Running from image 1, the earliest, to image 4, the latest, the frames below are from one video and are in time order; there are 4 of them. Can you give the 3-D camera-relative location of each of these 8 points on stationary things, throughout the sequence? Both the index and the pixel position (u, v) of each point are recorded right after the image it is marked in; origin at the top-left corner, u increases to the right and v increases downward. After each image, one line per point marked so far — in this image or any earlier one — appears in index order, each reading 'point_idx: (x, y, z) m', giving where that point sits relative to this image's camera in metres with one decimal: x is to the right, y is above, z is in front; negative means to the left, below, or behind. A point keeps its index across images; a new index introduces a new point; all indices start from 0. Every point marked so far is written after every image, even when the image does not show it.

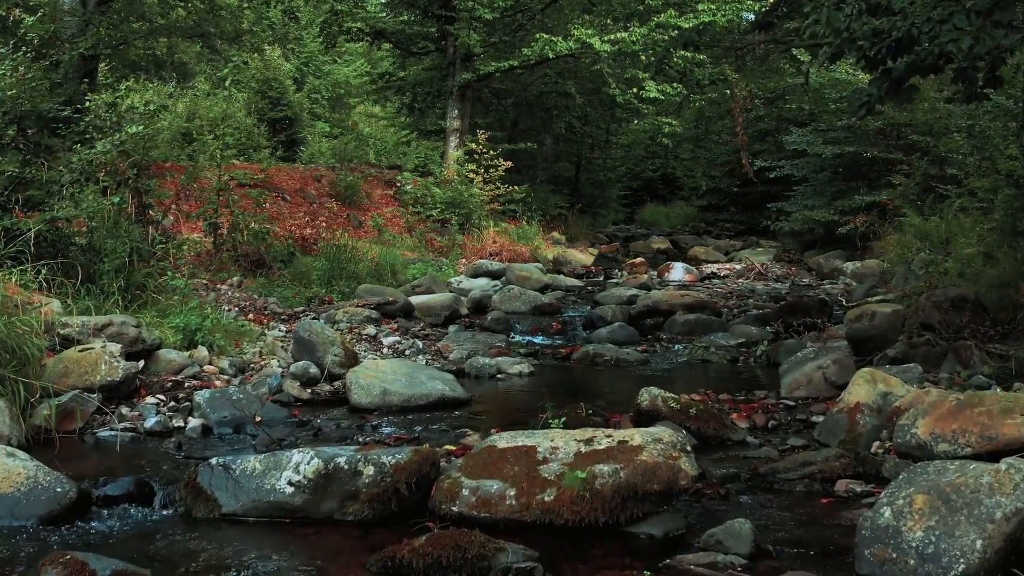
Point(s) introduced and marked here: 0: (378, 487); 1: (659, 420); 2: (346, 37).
0: (-0.7, -1.1, +4.0) m
1: (+1.1, -1.0, +5.4) m
2: (-4.4, +6.7, +19.6) m
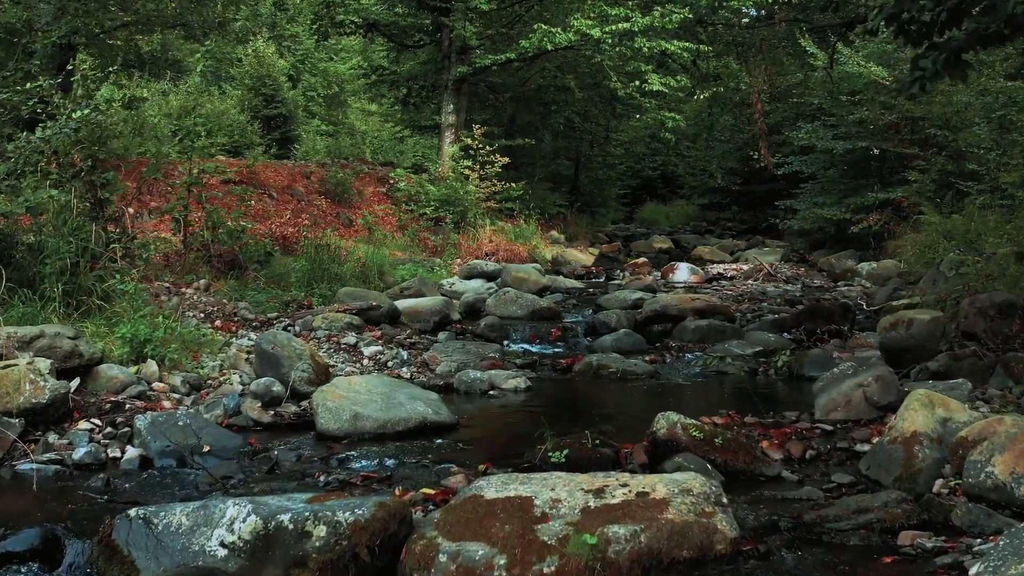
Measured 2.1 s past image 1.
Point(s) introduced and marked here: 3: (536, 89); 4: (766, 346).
0: (-0.8, -1.2, +3.2) m
1: (+1.1, -1.0, +4.6) m
2: (-4.5, +6.7, +18.8) m
3: (+0.7, +5.3, +19.4) m
4: (+3.0, -0.7, +8.6) m
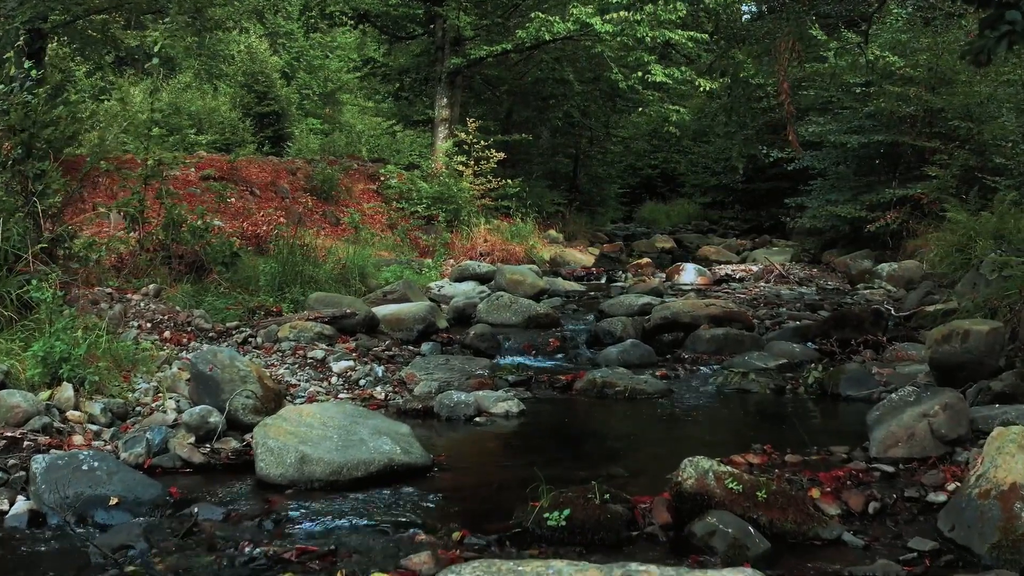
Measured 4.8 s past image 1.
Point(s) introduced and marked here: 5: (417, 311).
0: (-0.9, -1.2, +2.1) m
1: (+1.0, -1.1, +3.6) m
2: (-4.6, +6.6, +17.8) m
3: (+0.6, +5.3, +18.4) m
4: (+2.9, -0.7, +7.6) m
5: (-1.1, -0.3, +8.5) m
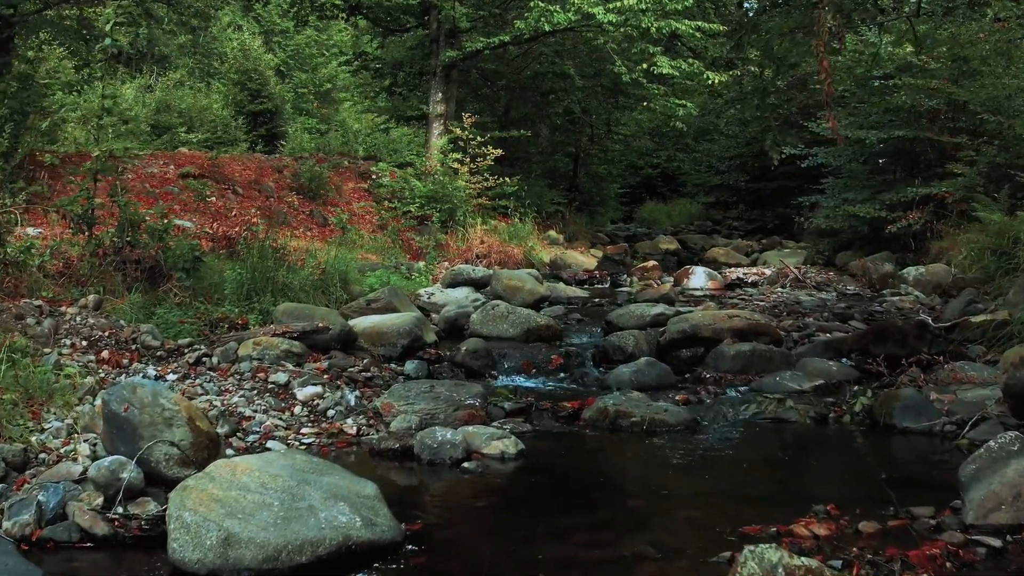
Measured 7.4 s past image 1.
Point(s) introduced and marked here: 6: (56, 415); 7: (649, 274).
0: (-0.9, -1.3, +1.2) m
1: (+1.0, -1.2, +2.6) m
2: (-4.7, +6.5, +16.8) m
3: (+0.5, +5.2, +17.4) m
4: (+2.9, -0.8, +6.6) m
5: (-1.1, -0.4, +7.5) m
6: (-2.9, -0.8, +4.6) m
7: (+2.7, +0.3, +14.4) m
